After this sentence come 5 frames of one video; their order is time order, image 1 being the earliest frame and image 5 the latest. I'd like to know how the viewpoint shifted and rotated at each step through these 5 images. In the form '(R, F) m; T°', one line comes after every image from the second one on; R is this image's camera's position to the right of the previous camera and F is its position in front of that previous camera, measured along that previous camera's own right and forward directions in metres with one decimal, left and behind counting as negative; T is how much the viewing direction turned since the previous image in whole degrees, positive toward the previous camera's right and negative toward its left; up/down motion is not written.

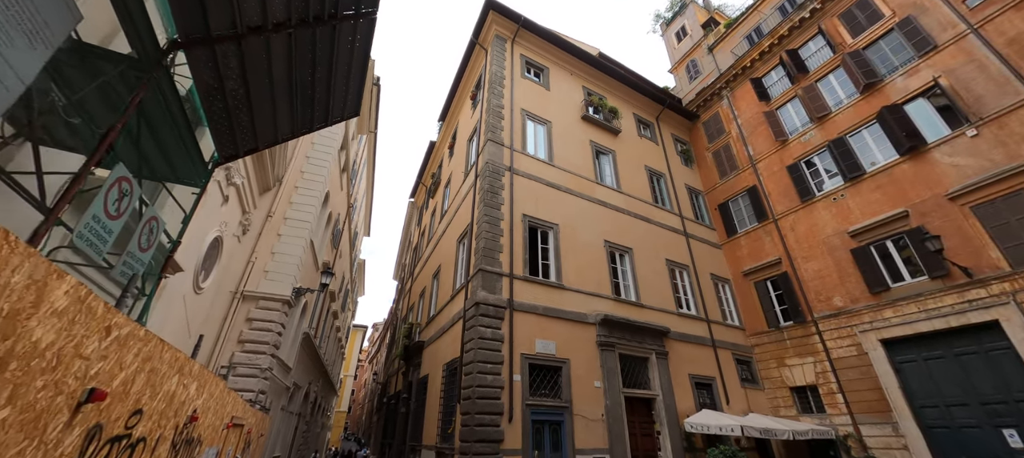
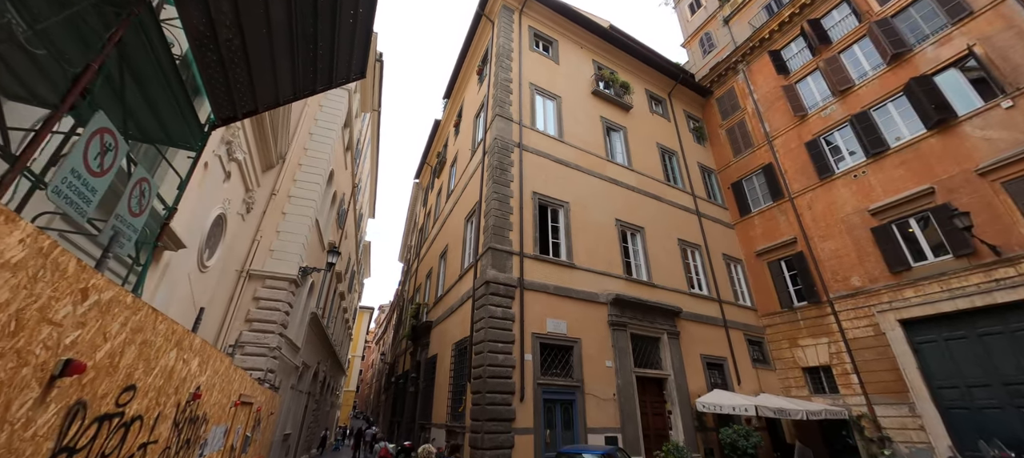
(-0.1, +0.3) m; -1°
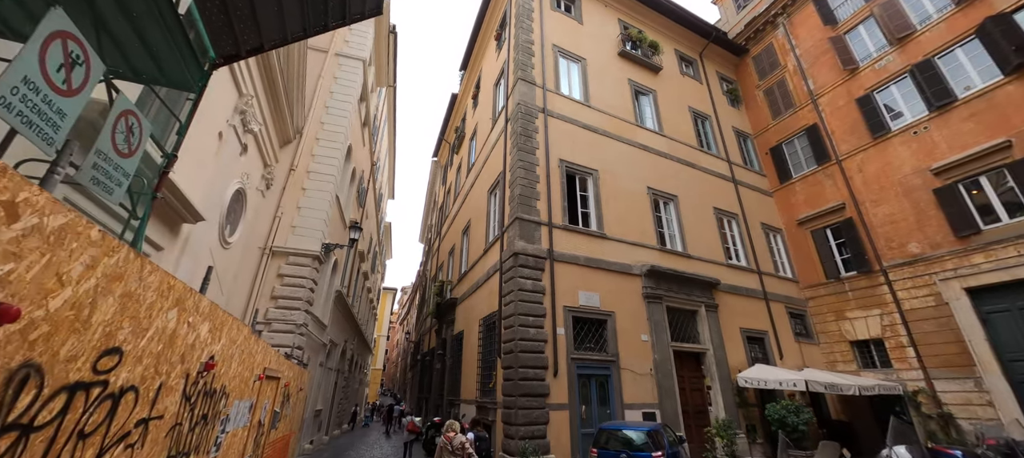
(-0.2, +0.5) m; -3°
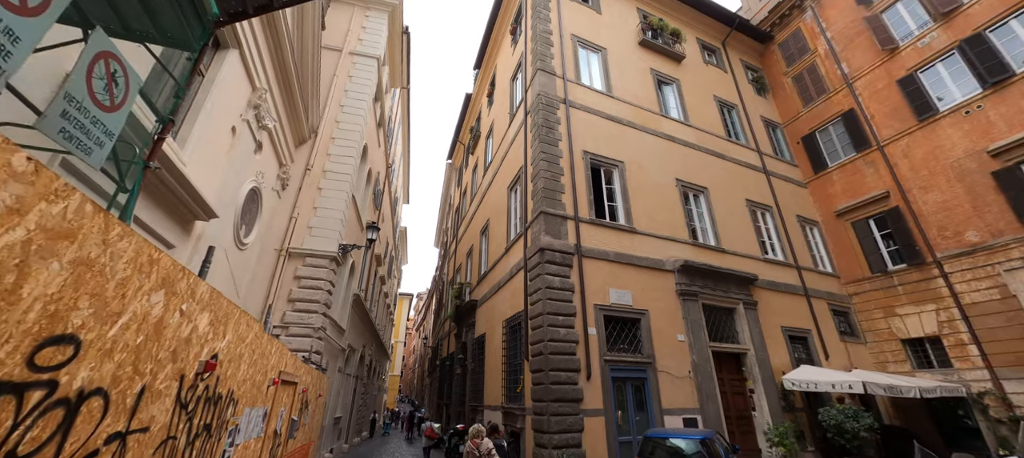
(-0.2, +0.4) m; -2°
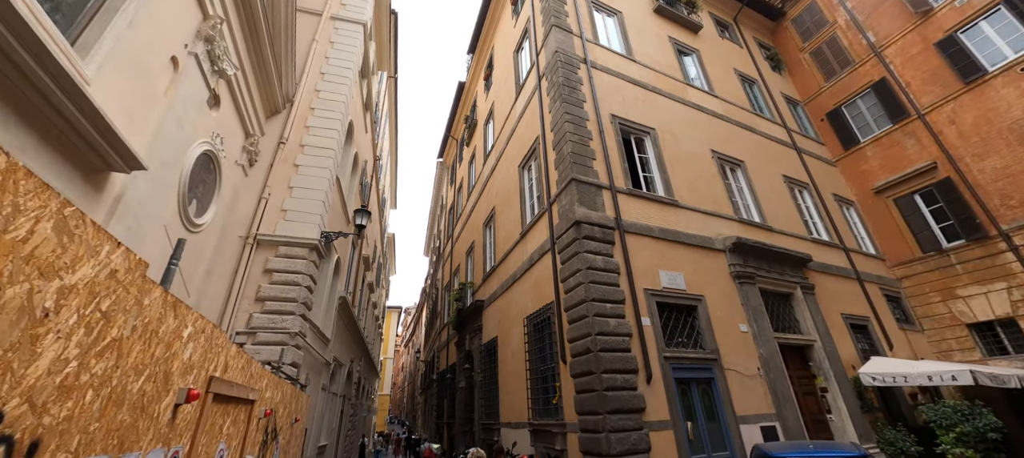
(-0.7, +1.5) m; +2°
